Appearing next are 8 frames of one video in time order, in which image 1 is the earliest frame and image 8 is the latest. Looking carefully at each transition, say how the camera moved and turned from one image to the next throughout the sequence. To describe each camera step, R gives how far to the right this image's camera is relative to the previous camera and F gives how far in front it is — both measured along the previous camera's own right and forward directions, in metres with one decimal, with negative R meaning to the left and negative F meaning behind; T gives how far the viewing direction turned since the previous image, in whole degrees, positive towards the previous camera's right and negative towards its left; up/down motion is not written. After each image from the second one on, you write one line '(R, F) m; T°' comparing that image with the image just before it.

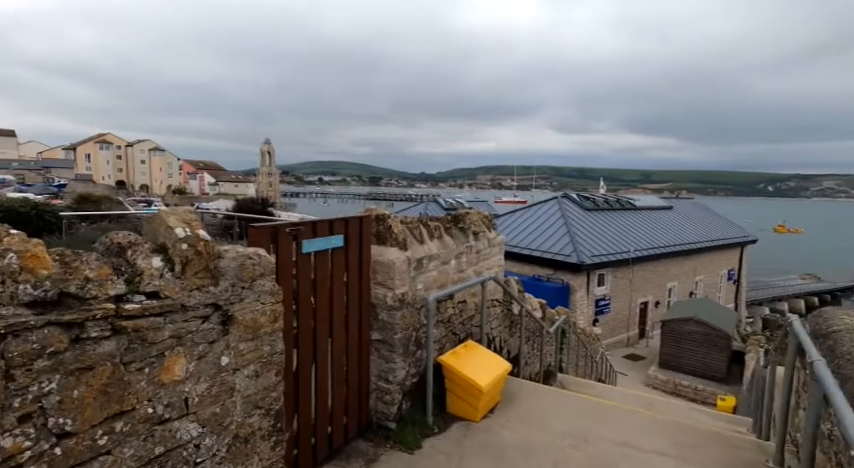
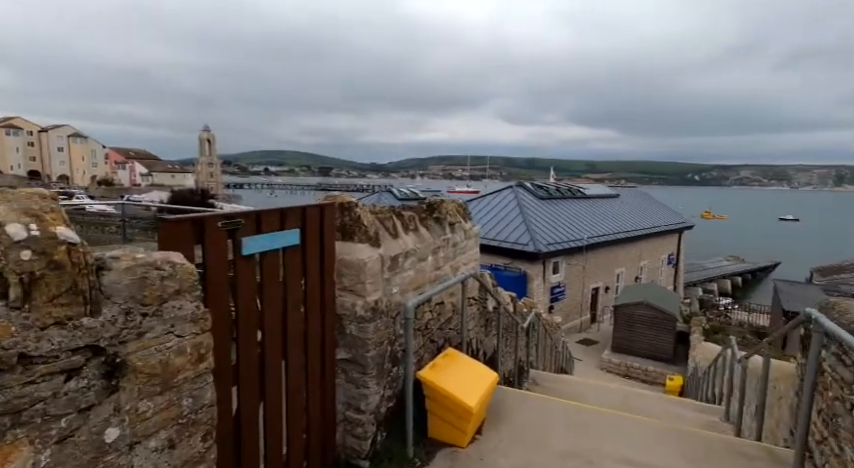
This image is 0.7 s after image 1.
(-0.1, +0.6) m; +6°
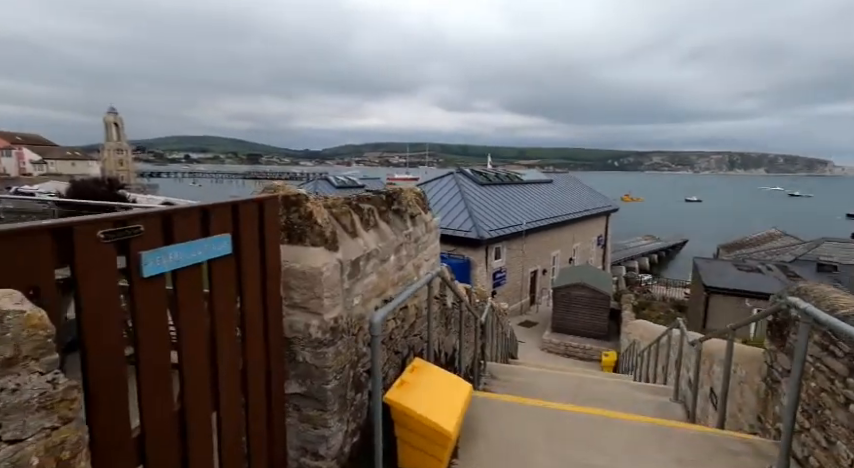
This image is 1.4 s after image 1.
(-0.1, +0.5) m; +8°
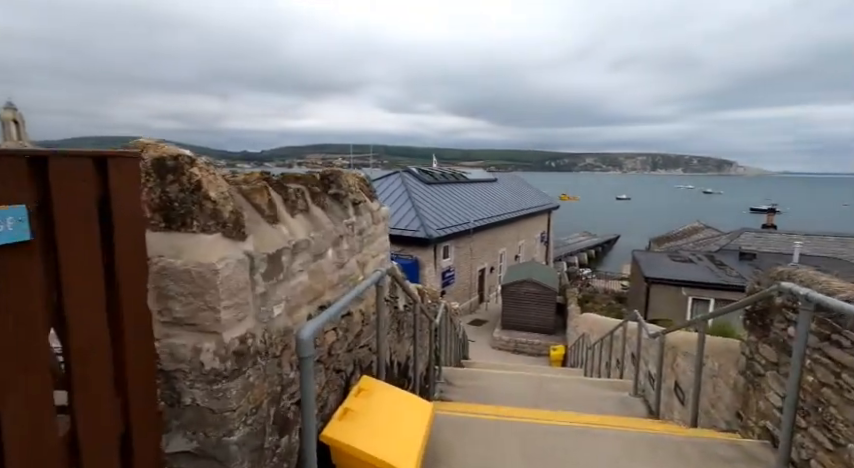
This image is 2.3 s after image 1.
(0.0, +0.5) m; +7°
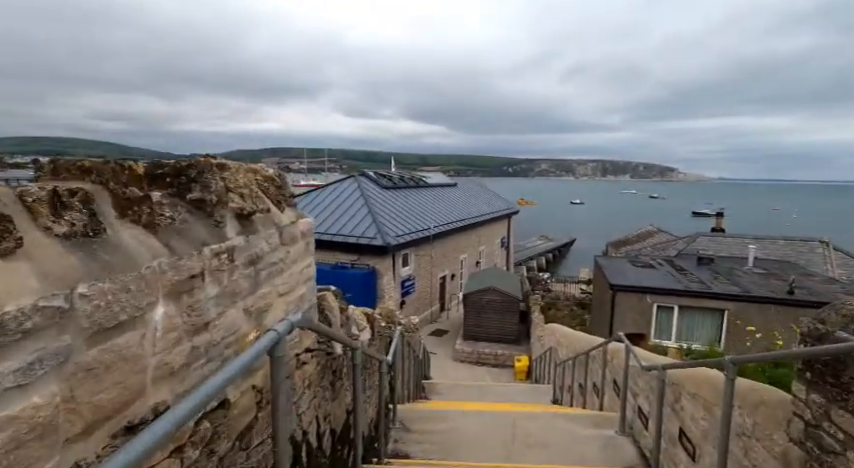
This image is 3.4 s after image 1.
(+0.1, +1.0) m; +5°
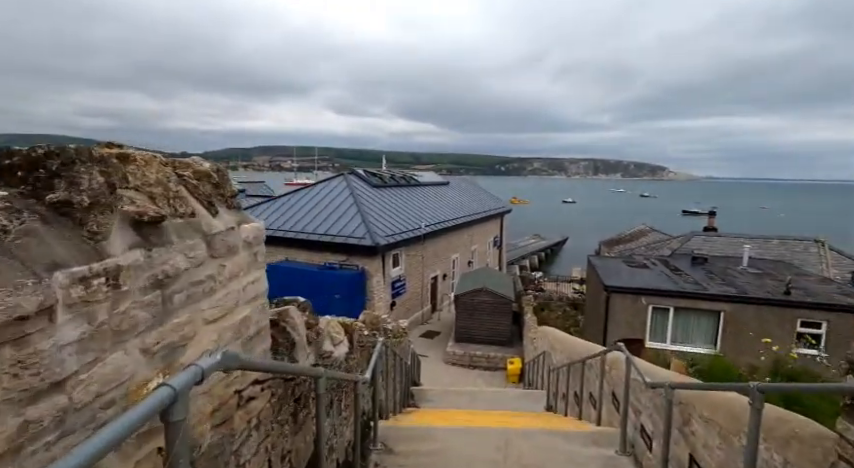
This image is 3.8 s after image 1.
(+0.1, +0.4) m; +1°
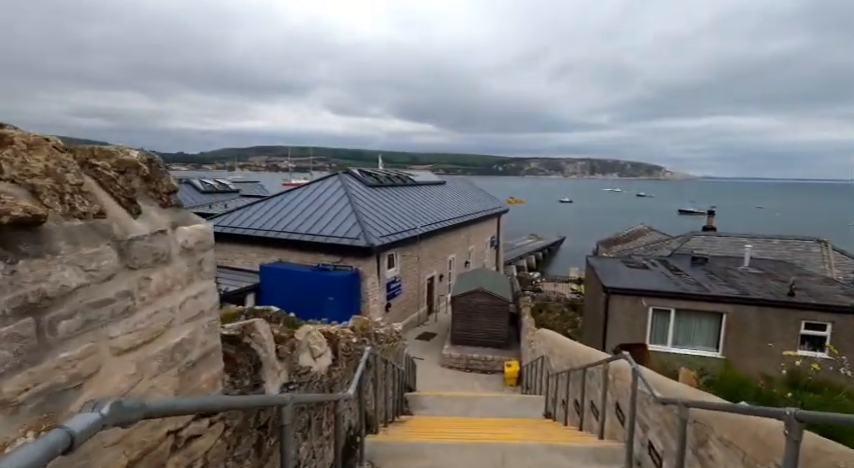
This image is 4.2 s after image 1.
(+0.1, +0.4) m; 0°
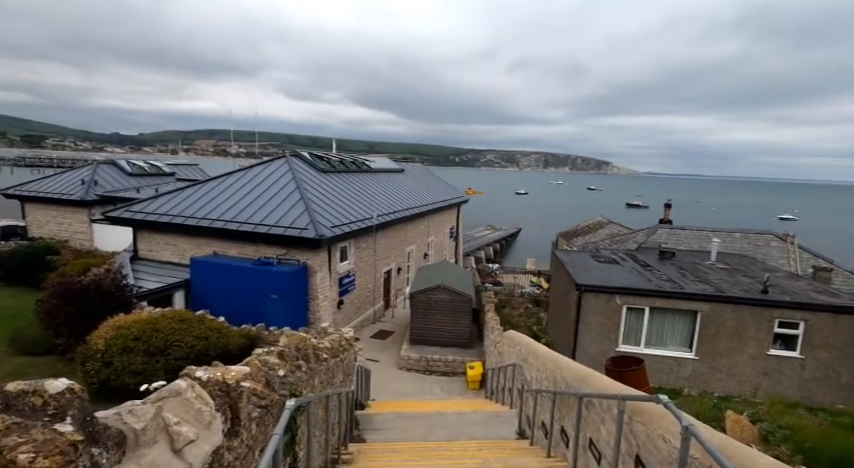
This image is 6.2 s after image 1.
(0.0, +1.6) m; +5°
